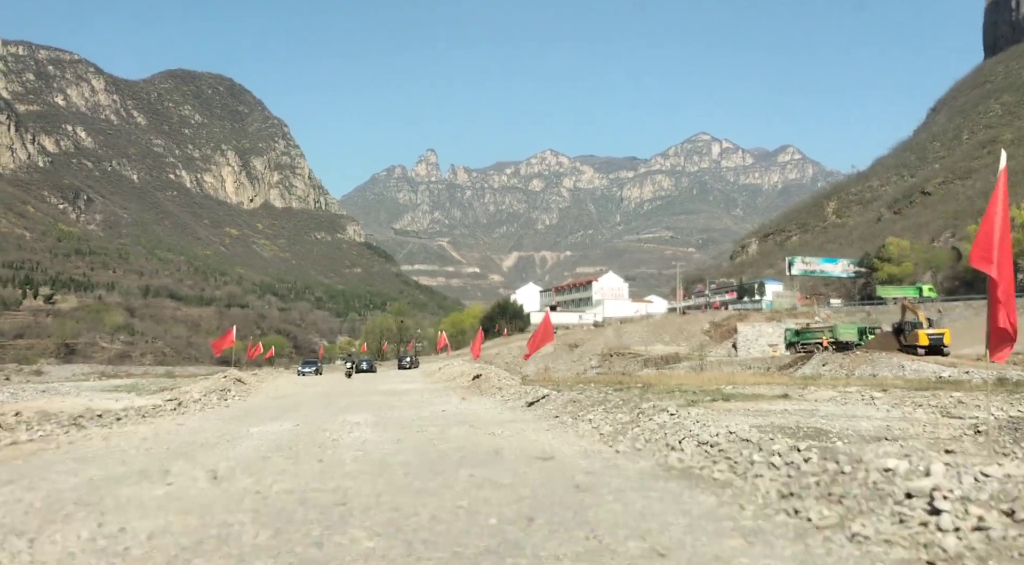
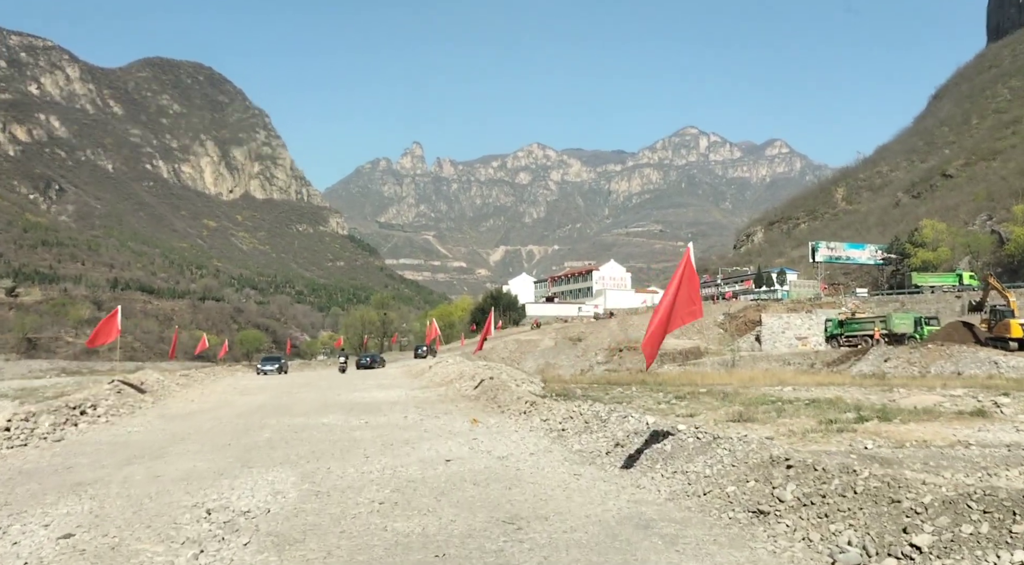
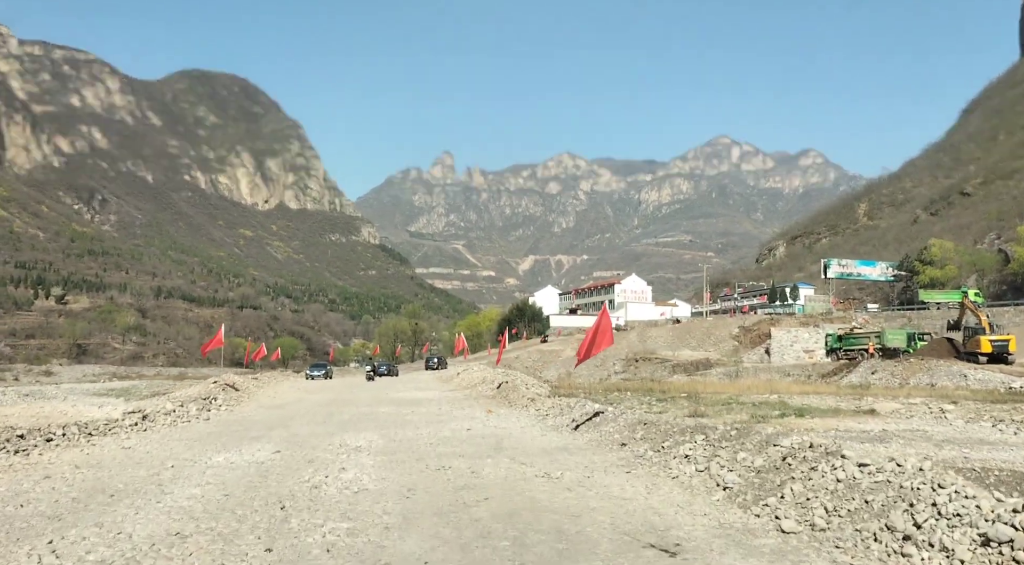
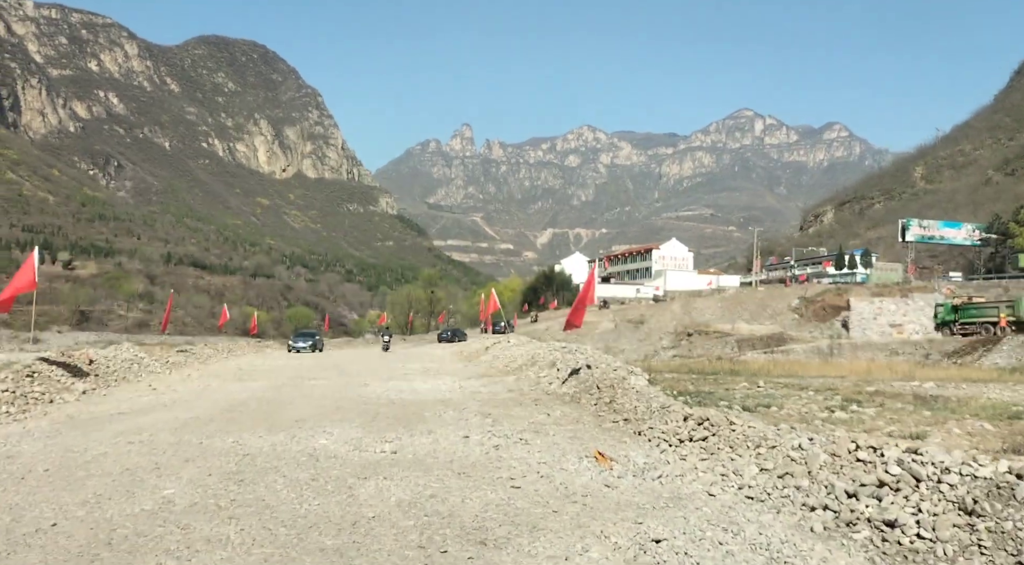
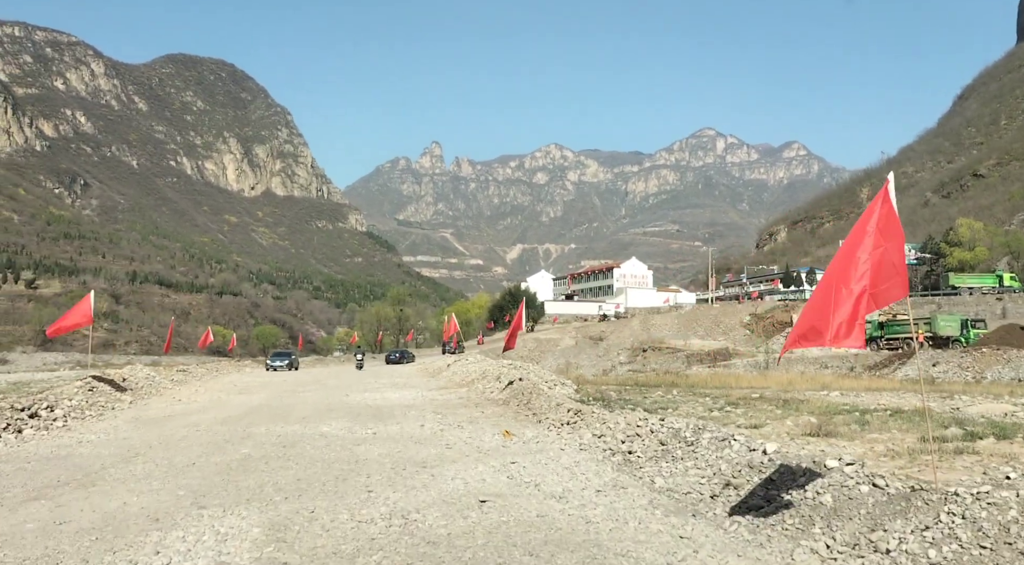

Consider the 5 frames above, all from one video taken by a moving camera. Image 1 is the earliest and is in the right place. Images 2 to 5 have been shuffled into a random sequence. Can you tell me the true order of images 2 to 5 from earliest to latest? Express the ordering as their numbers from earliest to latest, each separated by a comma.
3, 2, 5, 4
